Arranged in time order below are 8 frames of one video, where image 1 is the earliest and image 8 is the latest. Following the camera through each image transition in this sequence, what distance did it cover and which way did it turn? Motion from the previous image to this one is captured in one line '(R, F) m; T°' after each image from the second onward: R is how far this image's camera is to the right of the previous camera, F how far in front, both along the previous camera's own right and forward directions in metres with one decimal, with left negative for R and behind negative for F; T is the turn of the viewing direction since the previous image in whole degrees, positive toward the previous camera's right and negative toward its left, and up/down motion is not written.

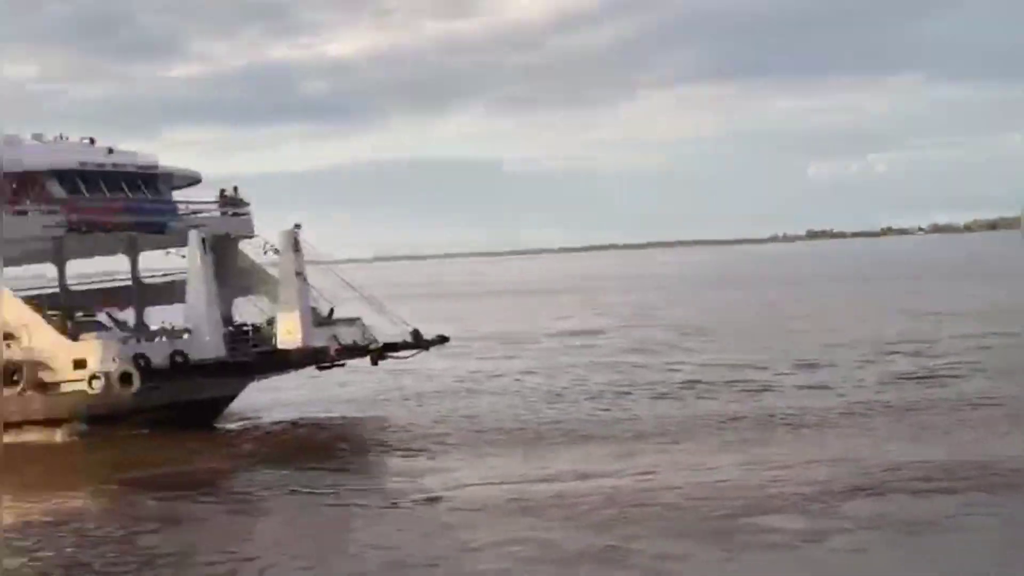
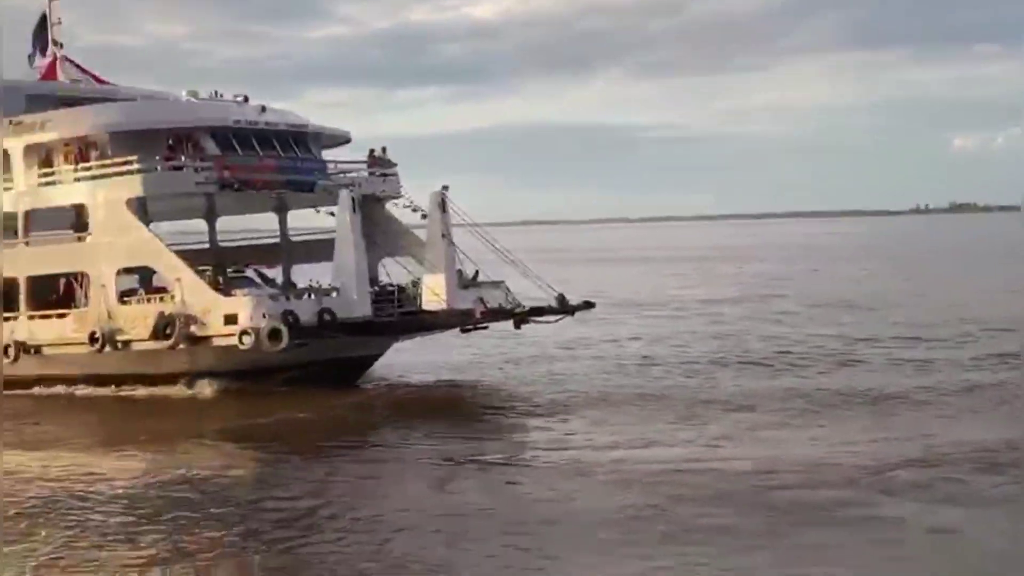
(+0.4, +0.9) m; -12°
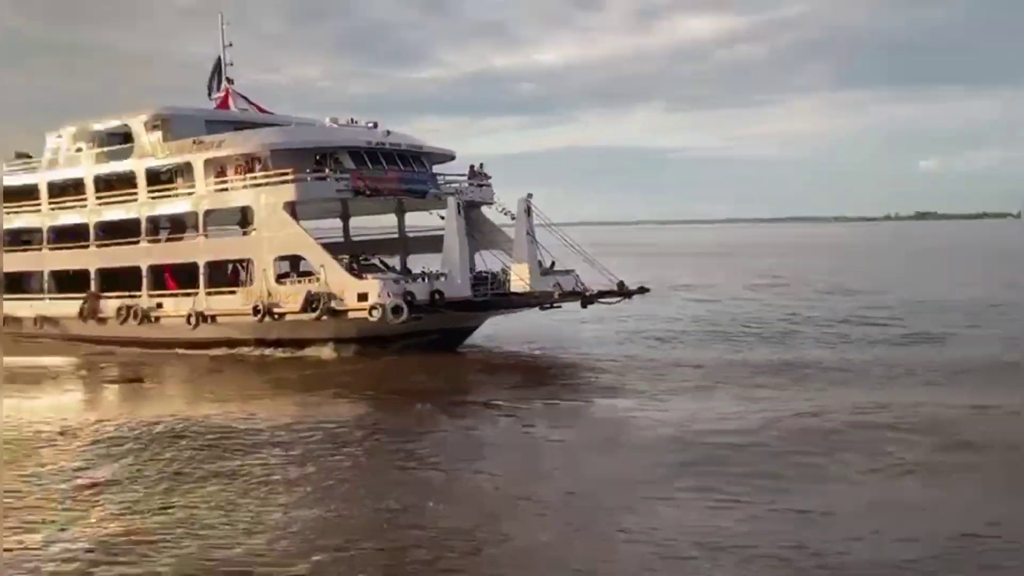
(-0.6, -3.9) m; -3°
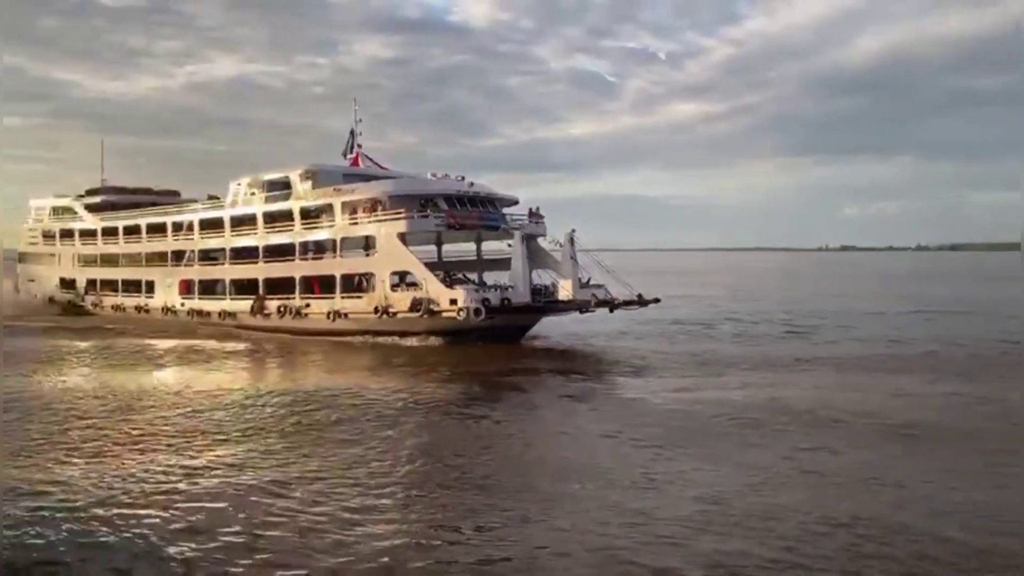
(+0.8, -7.1) m; -5°
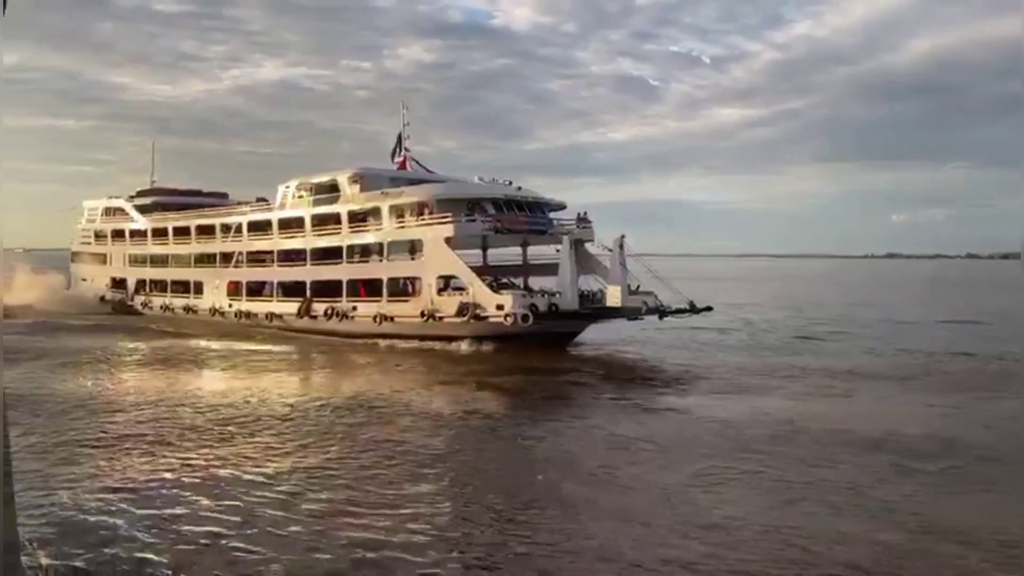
(-0.3, +0.4) m; -3°
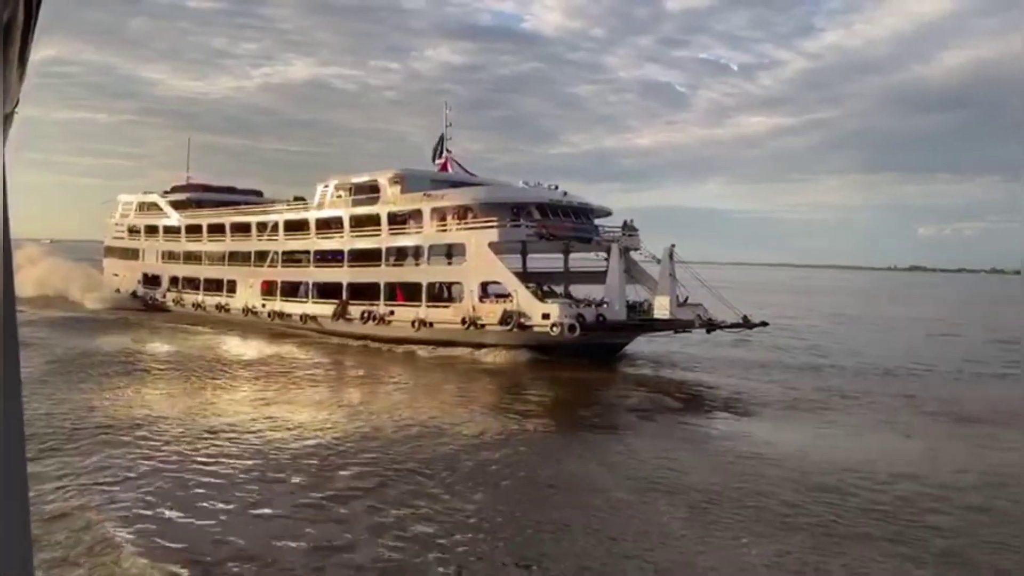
(-0.7, +0.8) m; -2°
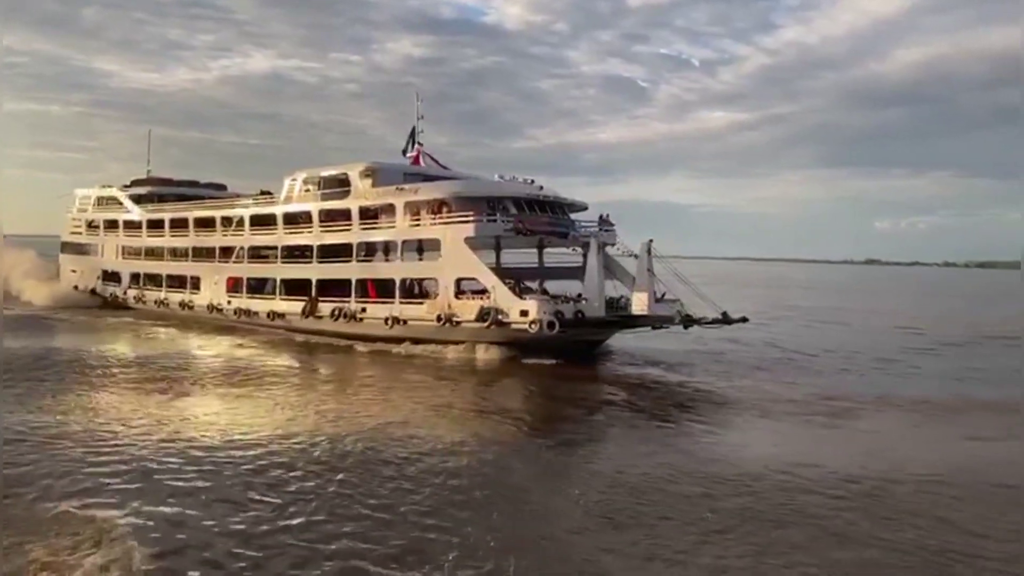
(-0.4, +0.5) m; +3°
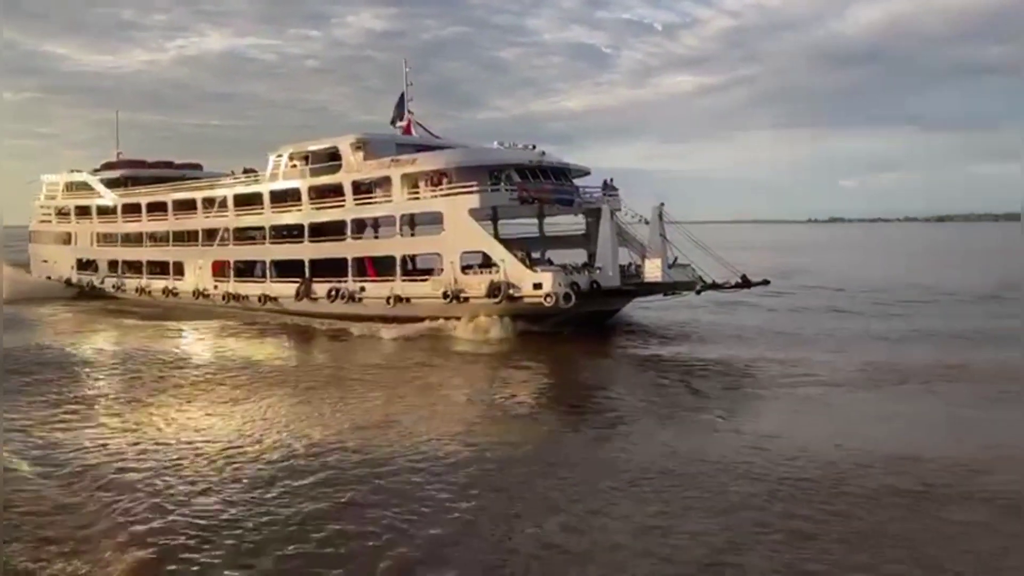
(-1.0, +1.1) m; +2°
